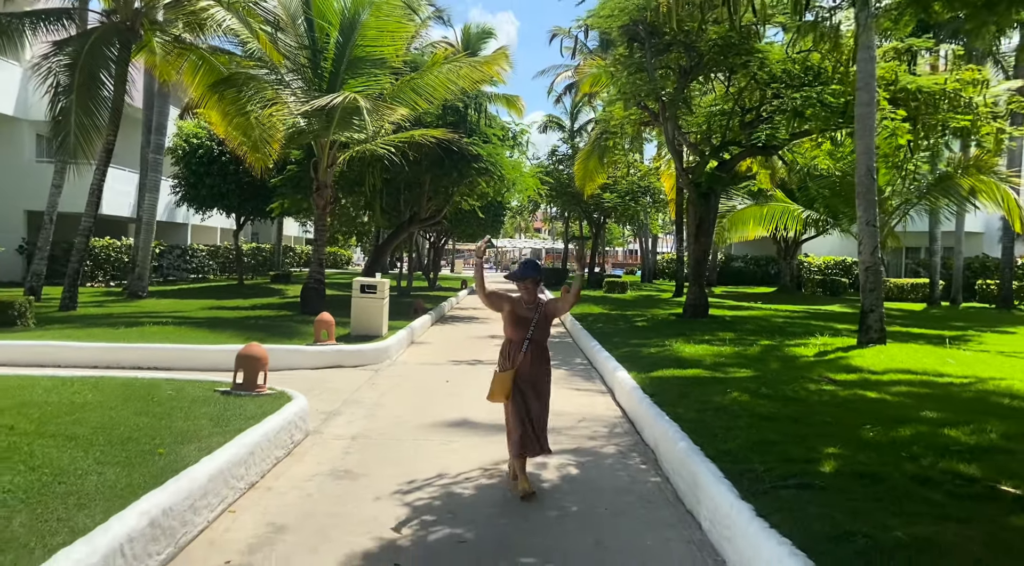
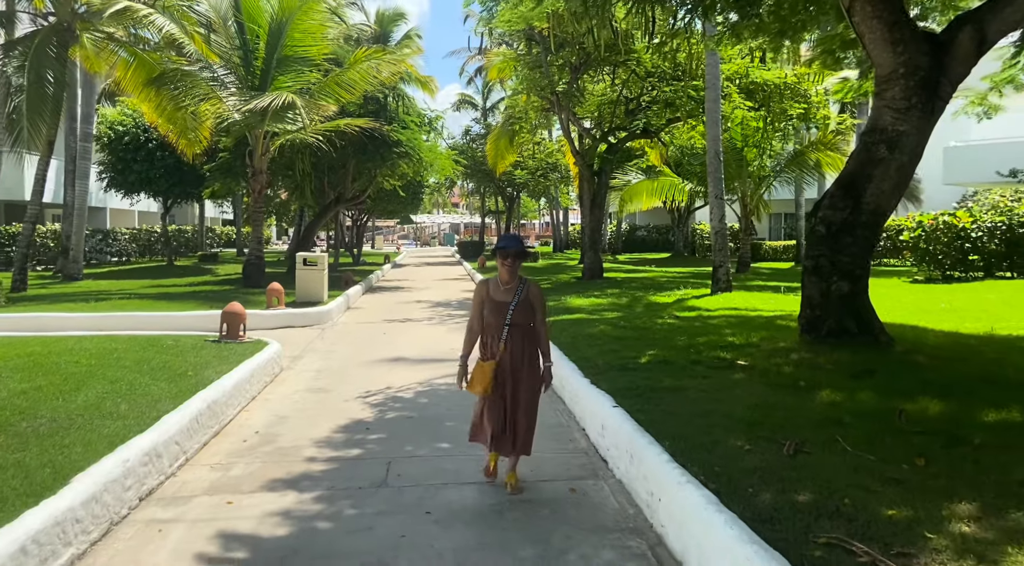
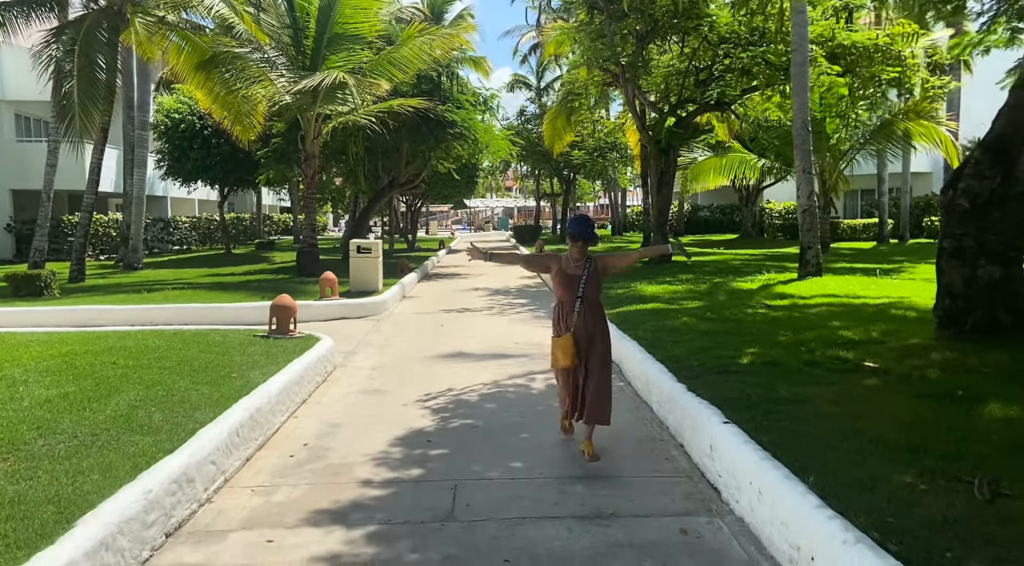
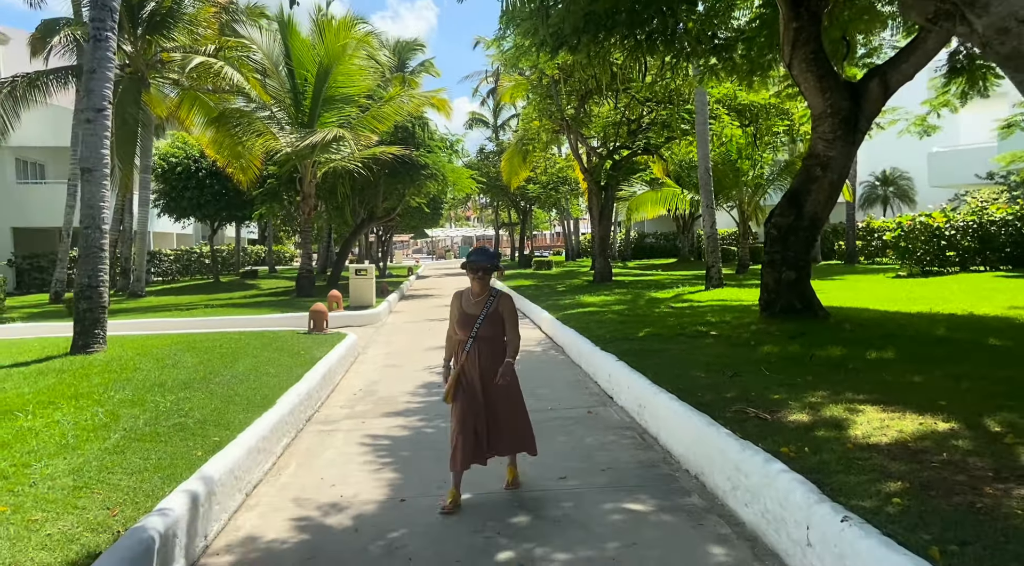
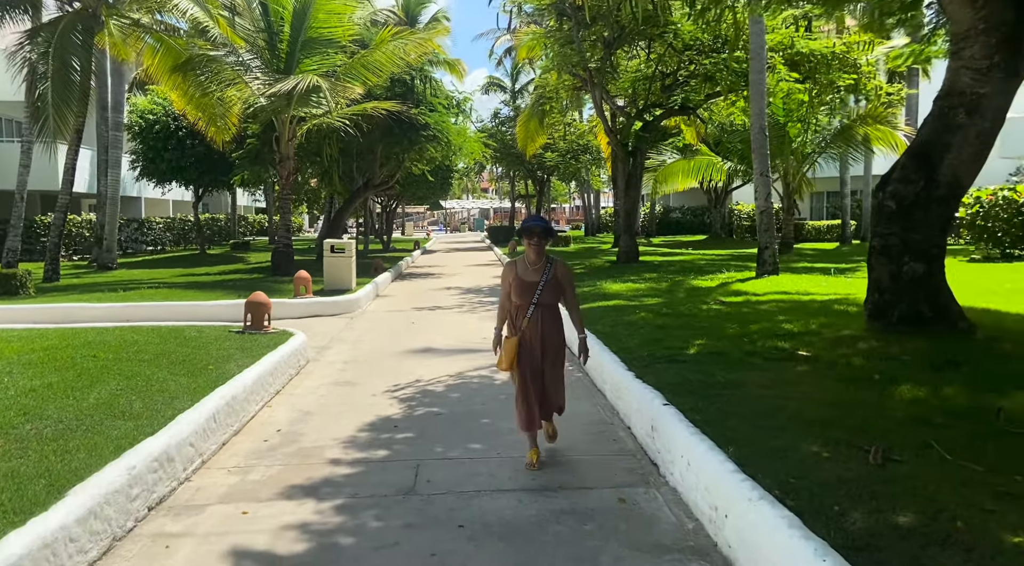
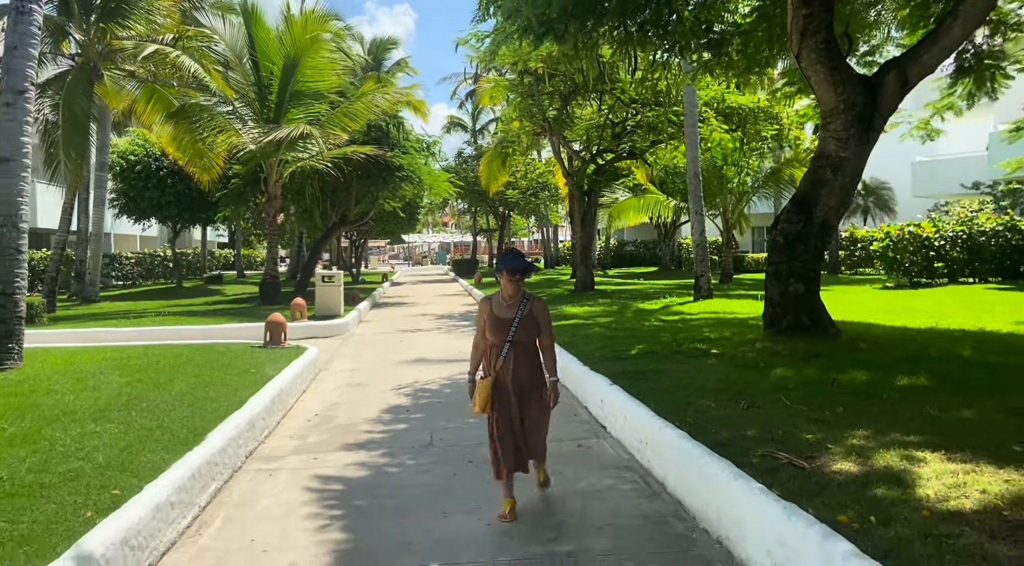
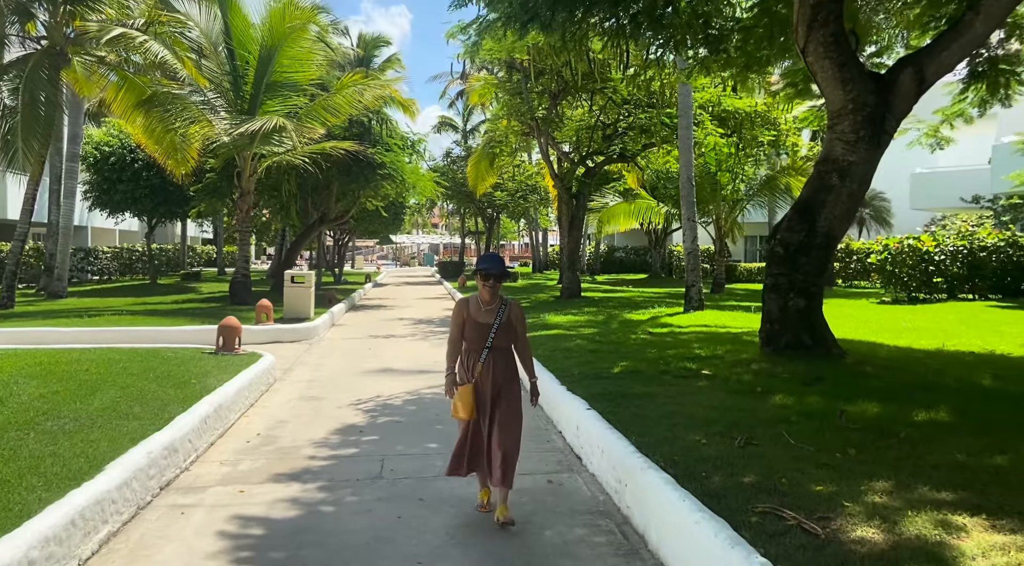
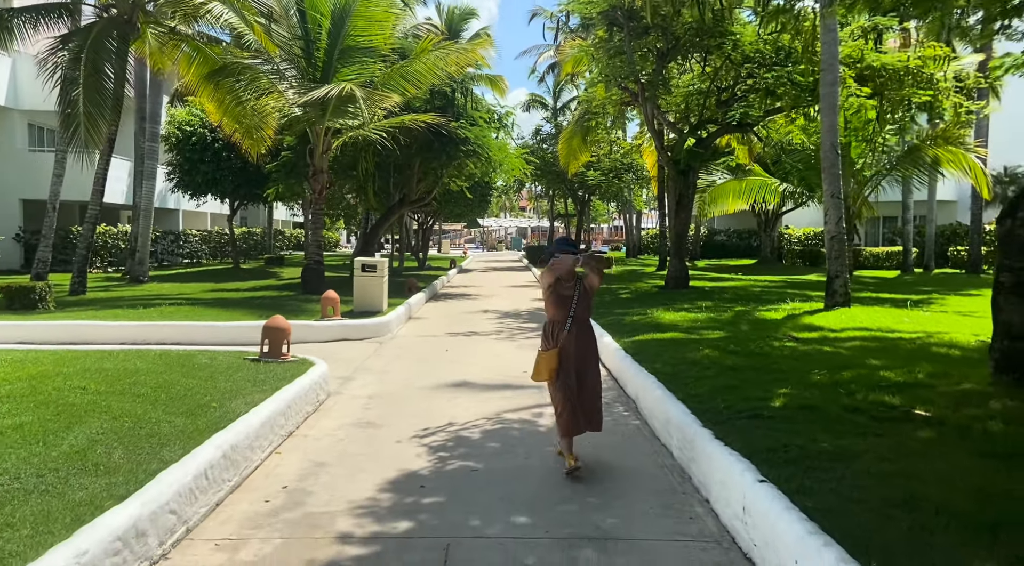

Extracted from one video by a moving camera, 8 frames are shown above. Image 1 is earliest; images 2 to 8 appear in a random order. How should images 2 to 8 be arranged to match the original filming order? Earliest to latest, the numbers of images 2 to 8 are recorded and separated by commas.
8, 3, 5, 2, 7, 6, 4
